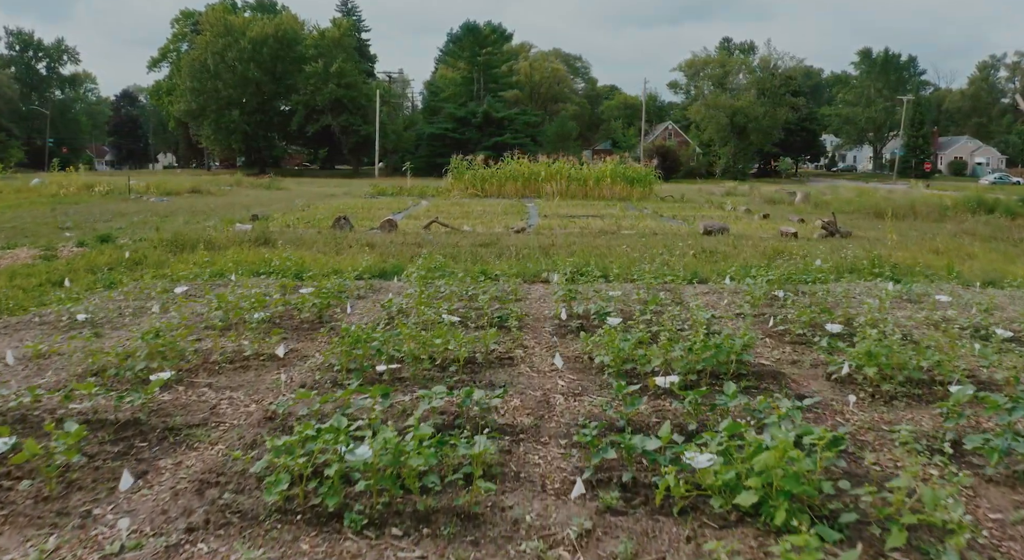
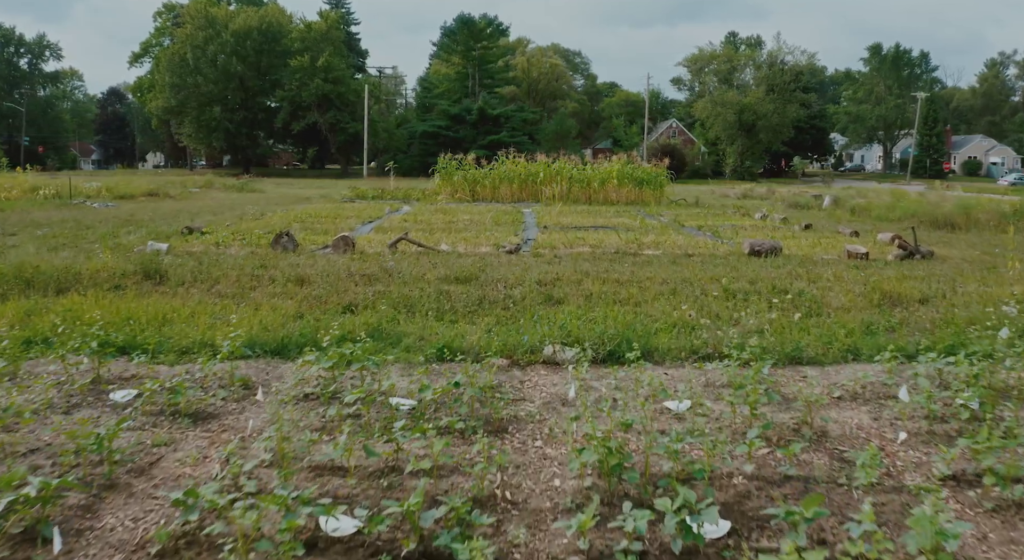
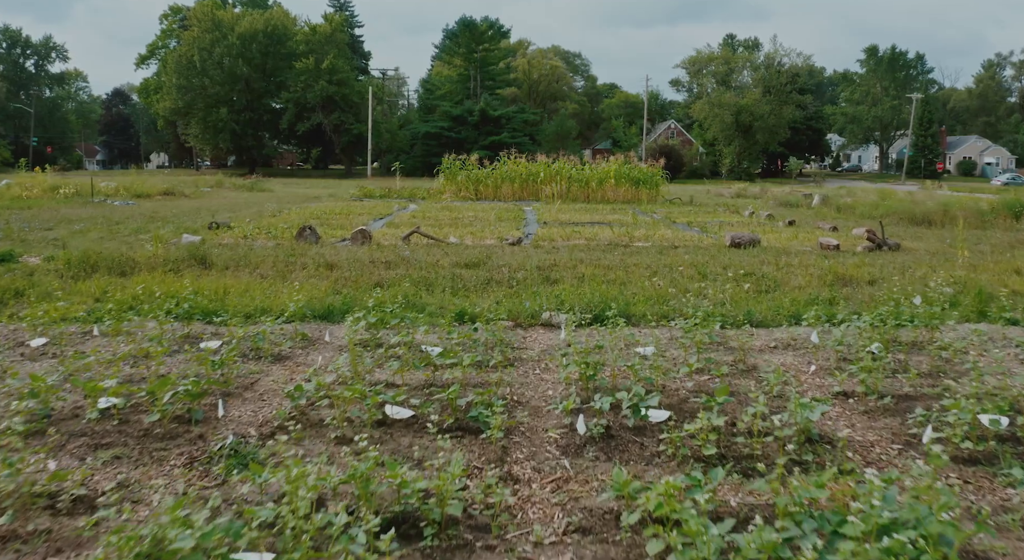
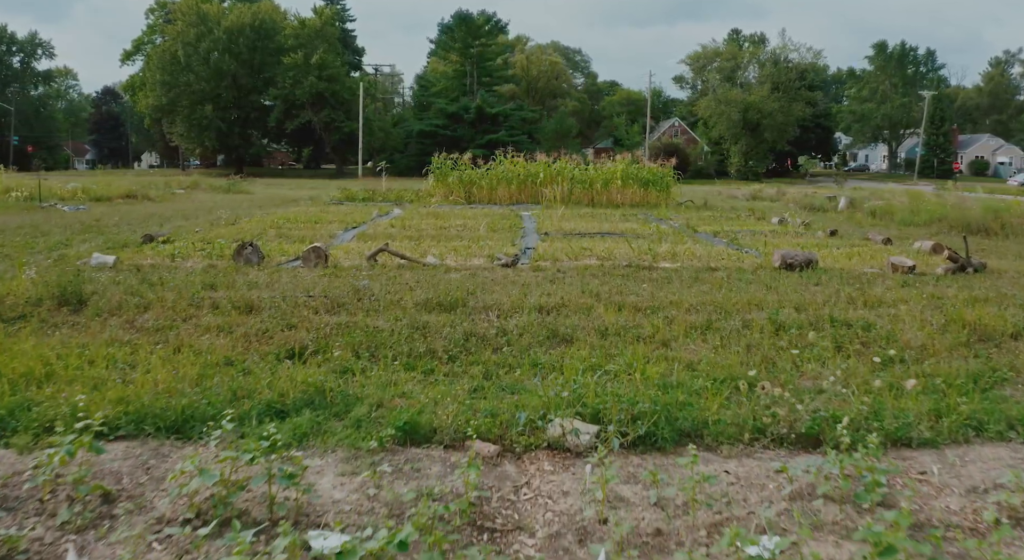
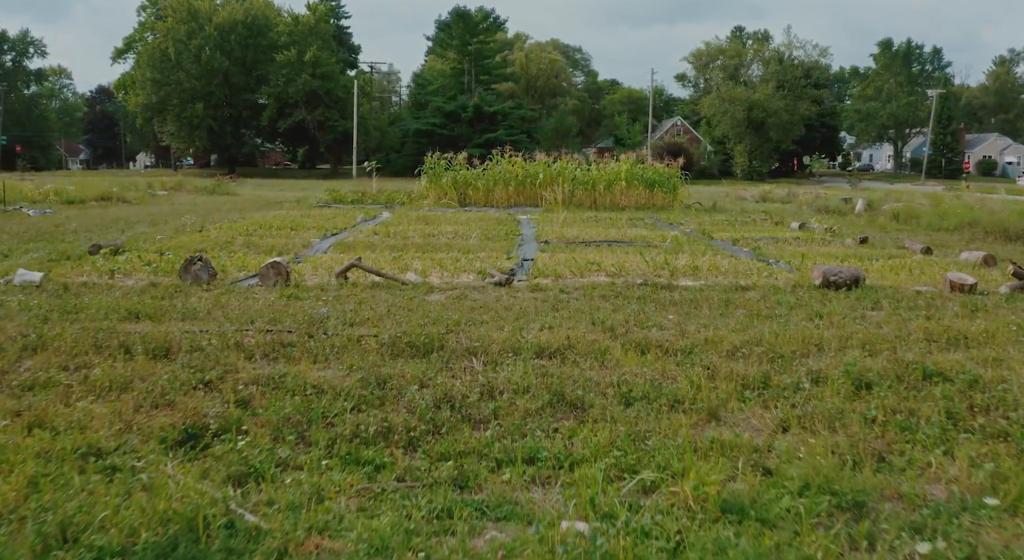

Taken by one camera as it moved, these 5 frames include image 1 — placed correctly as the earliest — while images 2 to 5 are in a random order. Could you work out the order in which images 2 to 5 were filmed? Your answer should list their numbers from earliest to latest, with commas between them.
3, 2, 4, 5
